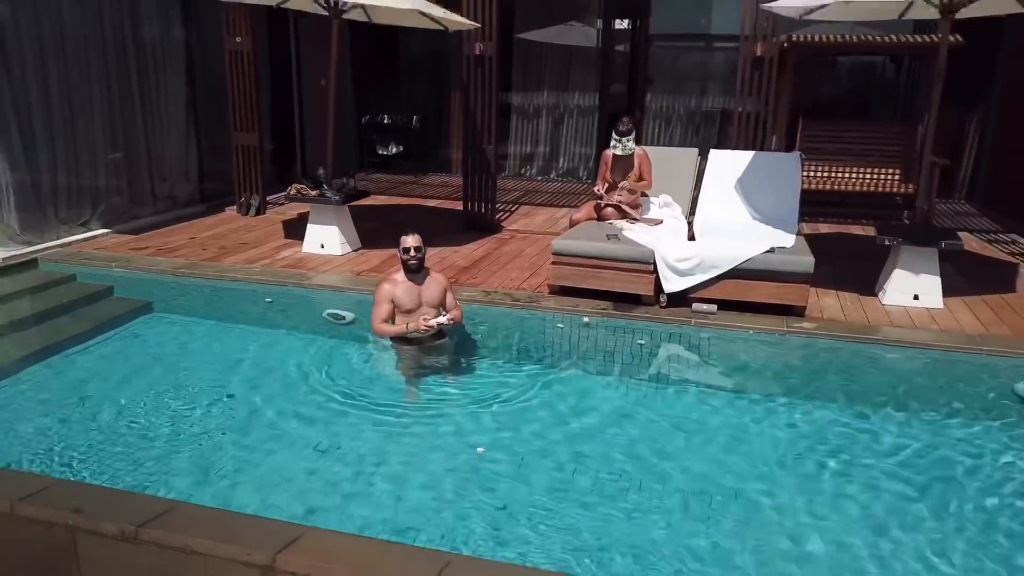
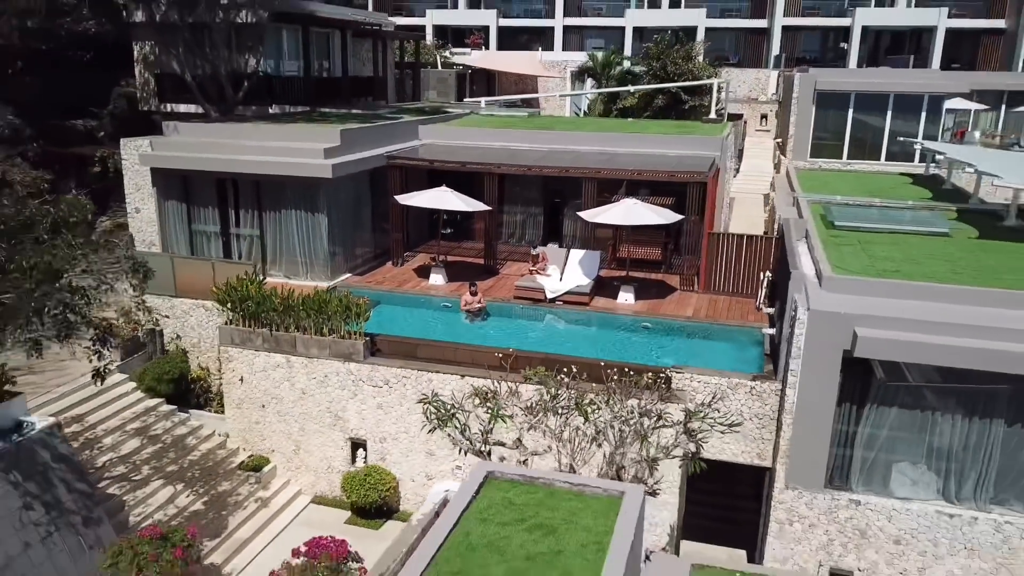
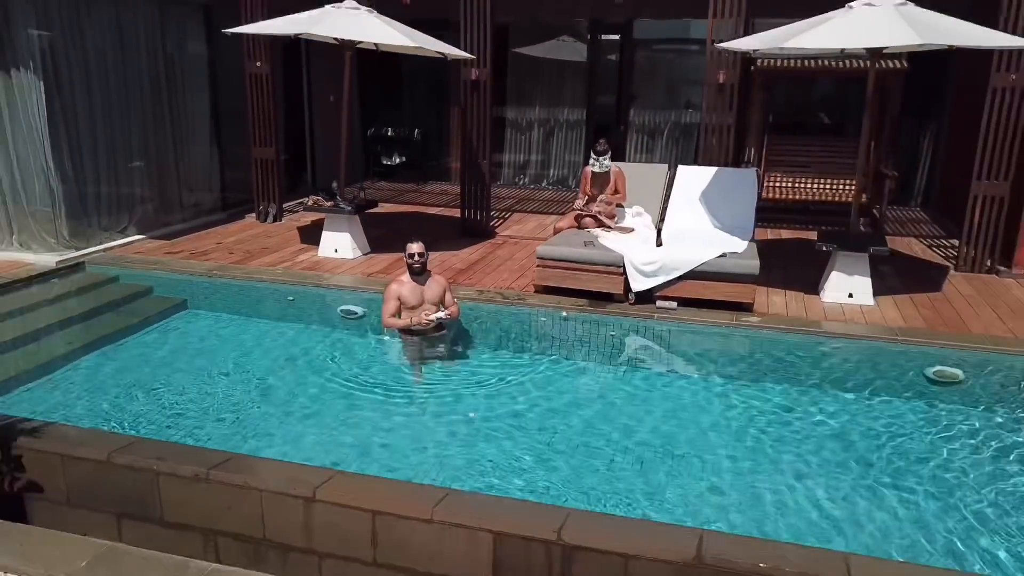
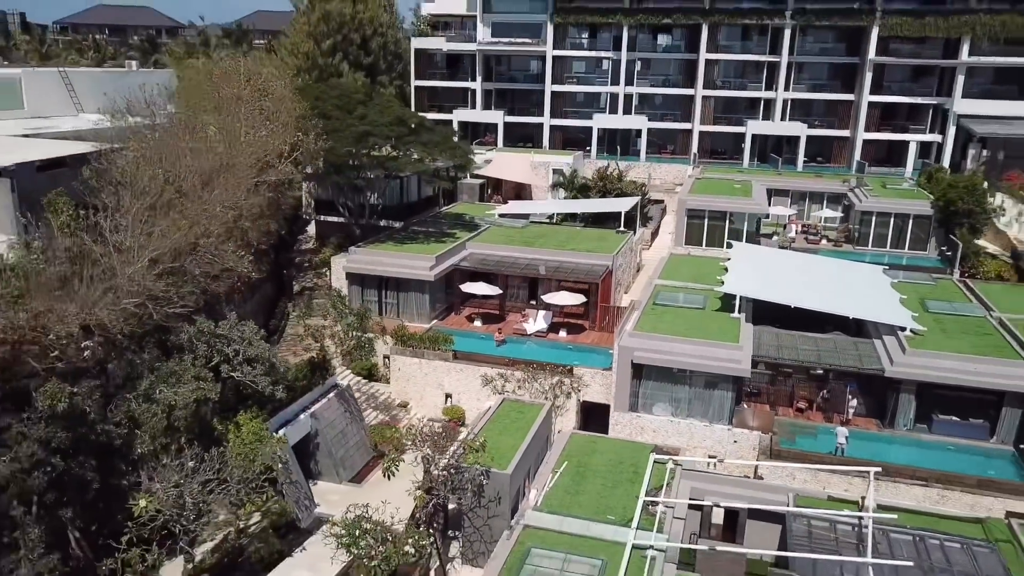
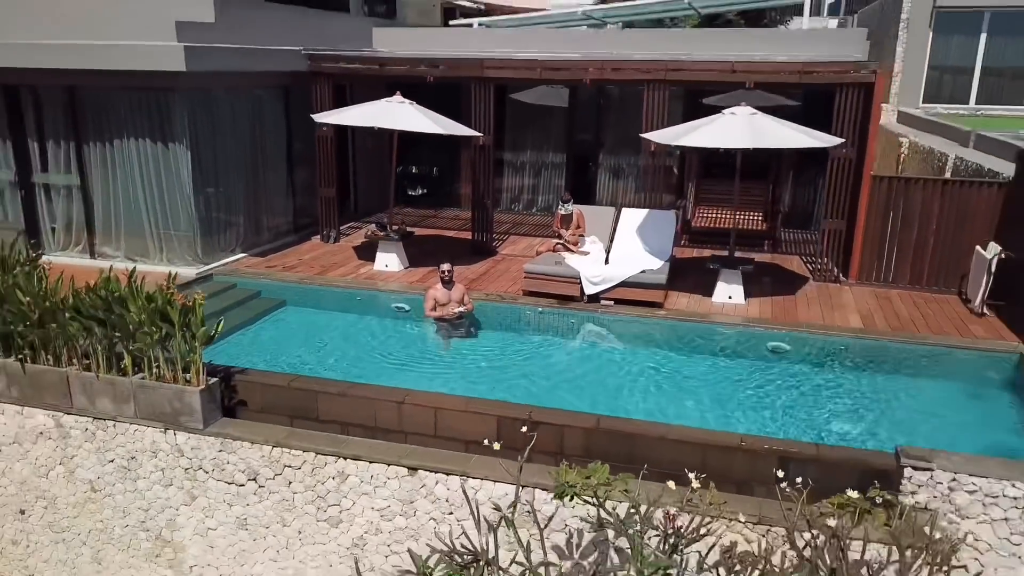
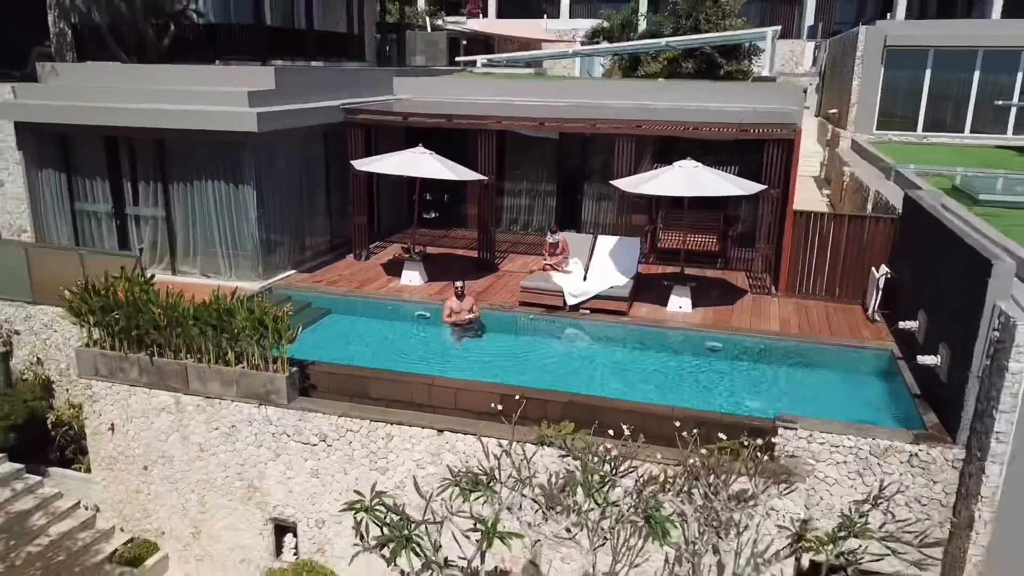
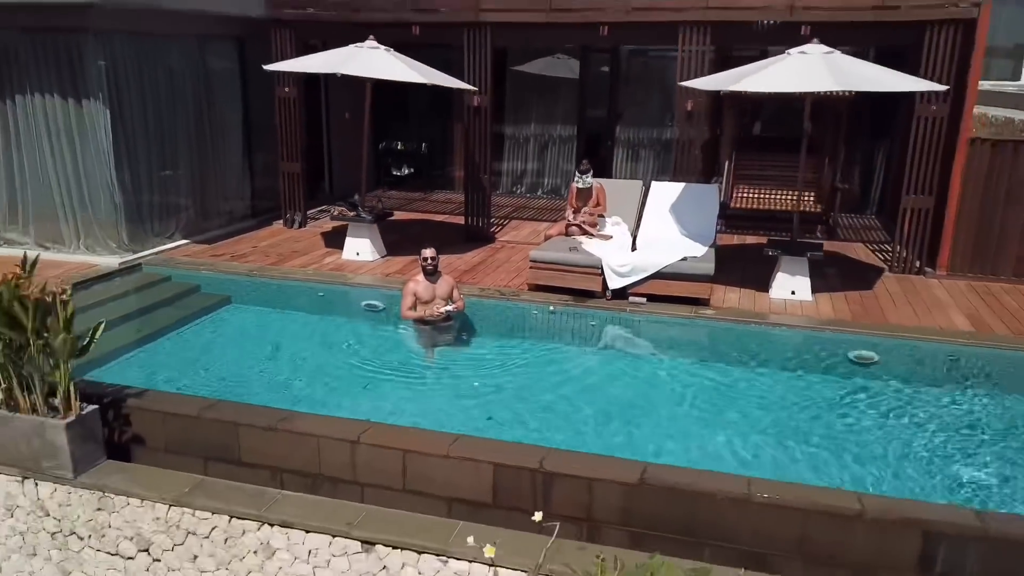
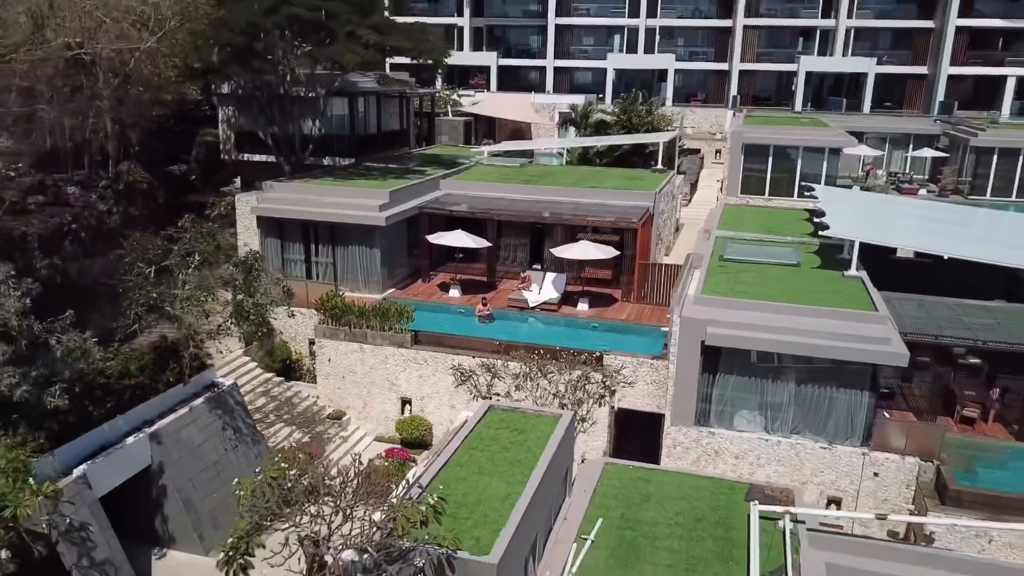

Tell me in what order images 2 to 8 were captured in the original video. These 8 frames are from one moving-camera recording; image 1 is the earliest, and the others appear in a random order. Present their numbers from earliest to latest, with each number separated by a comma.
3, 7, 5, 6, 2, 8, 4
